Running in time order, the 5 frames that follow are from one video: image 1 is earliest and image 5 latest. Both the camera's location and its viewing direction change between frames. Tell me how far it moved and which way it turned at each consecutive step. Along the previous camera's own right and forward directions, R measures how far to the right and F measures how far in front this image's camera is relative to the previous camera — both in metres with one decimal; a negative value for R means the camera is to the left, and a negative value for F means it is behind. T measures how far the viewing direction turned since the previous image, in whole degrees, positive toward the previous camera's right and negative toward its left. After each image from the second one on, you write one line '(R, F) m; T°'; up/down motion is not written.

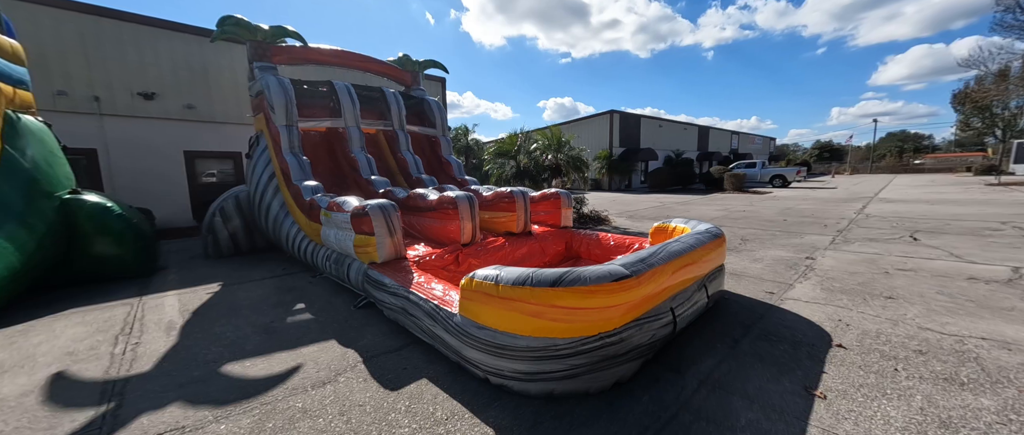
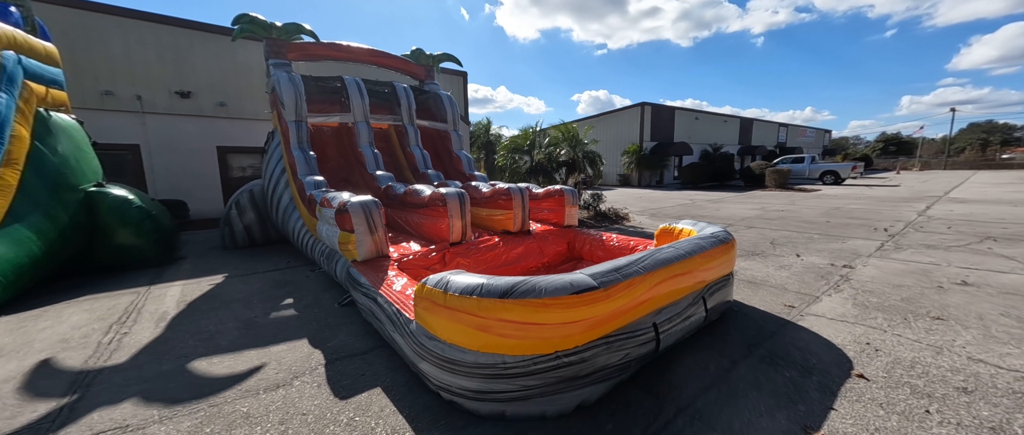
(+0.4, +0.2) m; -5°
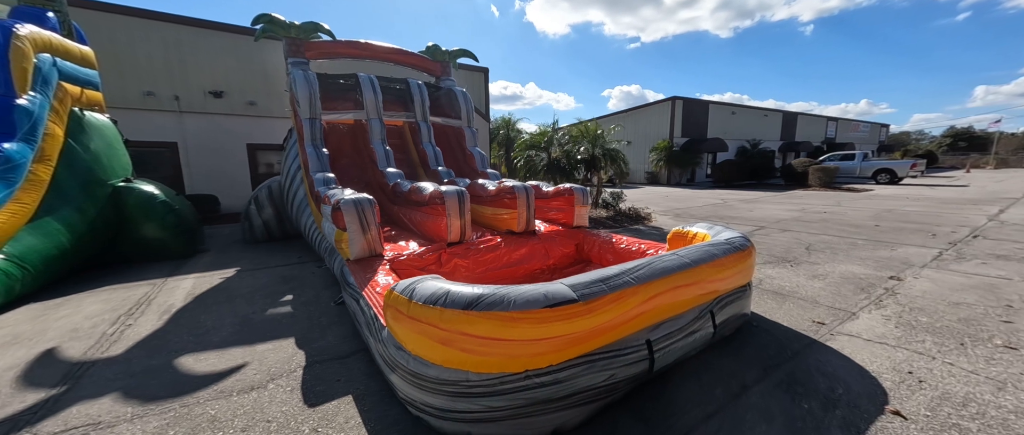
(+0.3, +0.2) m; -5°
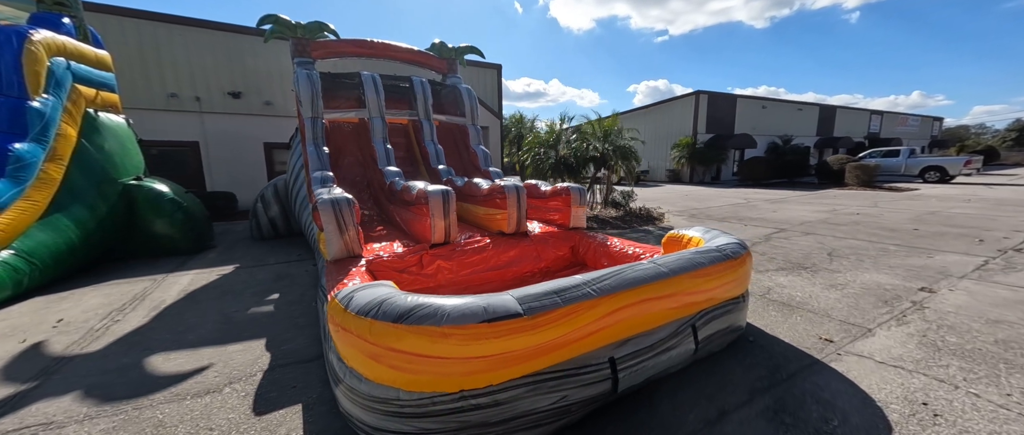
(+0.4, +0.2) m; -4°
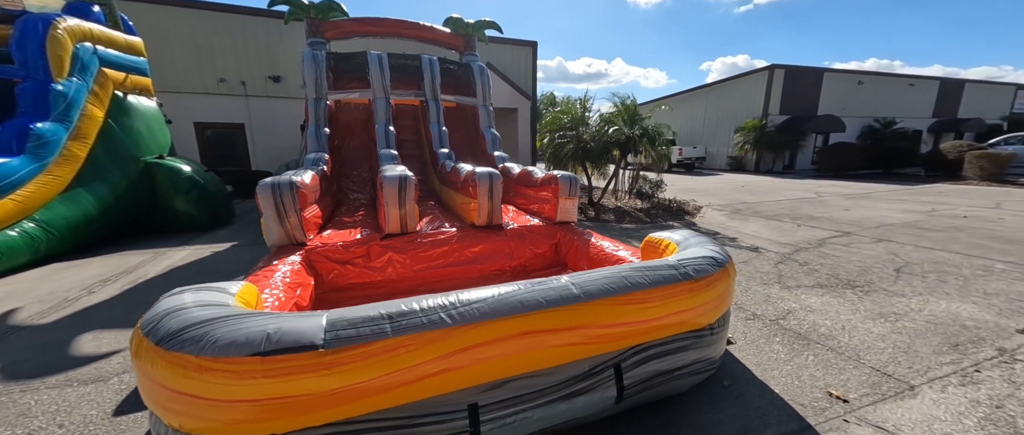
(+0.8, +0.5) m; -9°
